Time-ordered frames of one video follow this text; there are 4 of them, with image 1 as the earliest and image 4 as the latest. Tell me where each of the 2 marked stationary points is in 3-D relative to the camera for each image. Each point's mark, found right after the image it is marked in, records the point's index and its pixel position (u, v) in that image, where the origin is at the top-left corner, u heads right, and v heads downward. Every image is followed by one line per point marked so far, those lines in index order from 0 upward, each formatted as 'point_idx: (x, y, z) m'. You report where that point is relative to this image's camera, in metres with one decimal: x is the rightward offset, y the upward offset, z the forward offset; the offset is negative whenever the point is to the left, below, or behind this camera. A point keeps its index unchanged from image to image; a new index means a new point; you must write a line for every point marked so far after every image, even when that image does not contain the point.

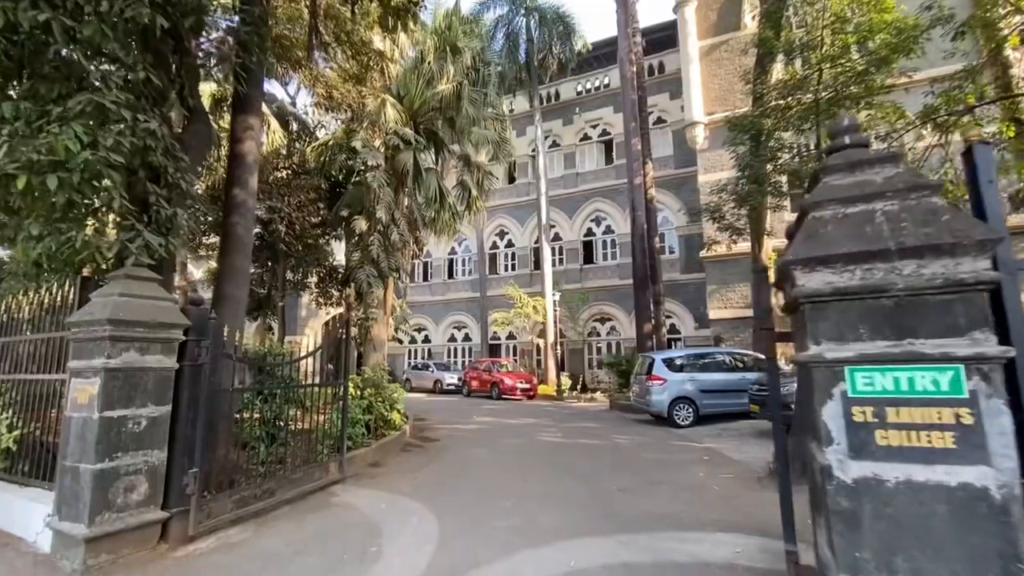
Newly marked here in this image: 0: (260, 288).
0: (-8.6, 0.0, +16.5) m
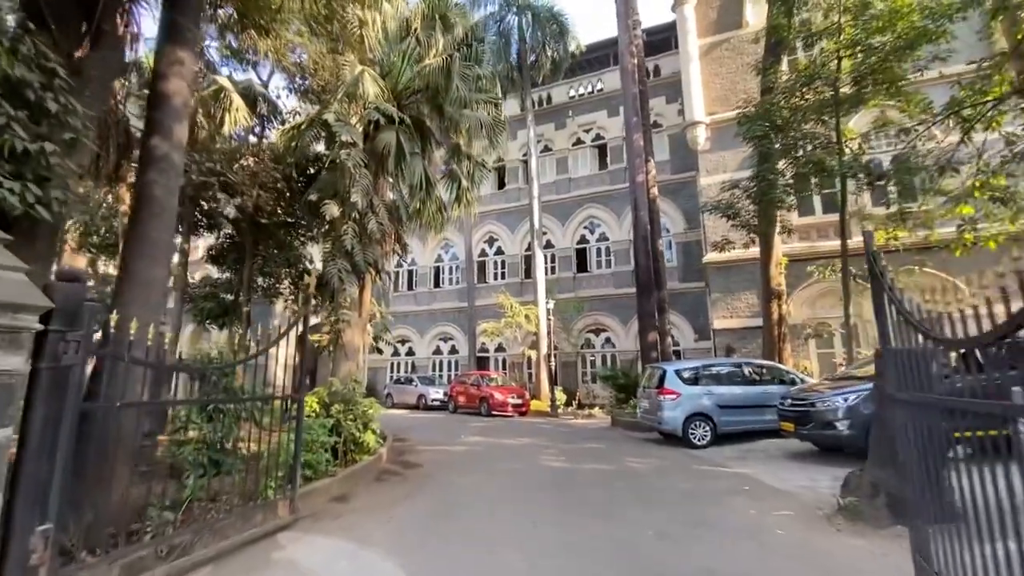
0: (-8.9, -0.2, +14.9) m
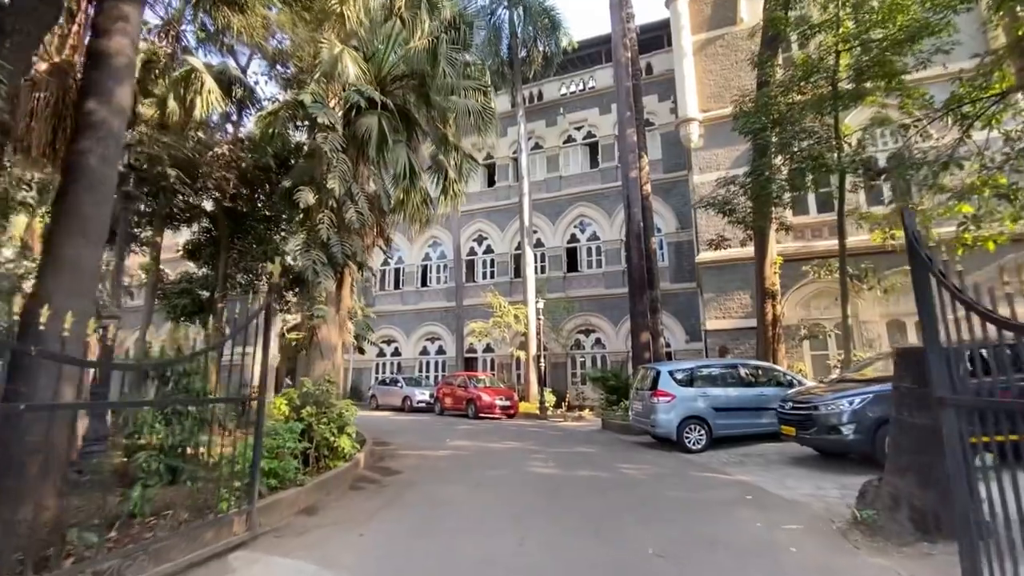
0: (-9.2, 0.0, +14.2) m
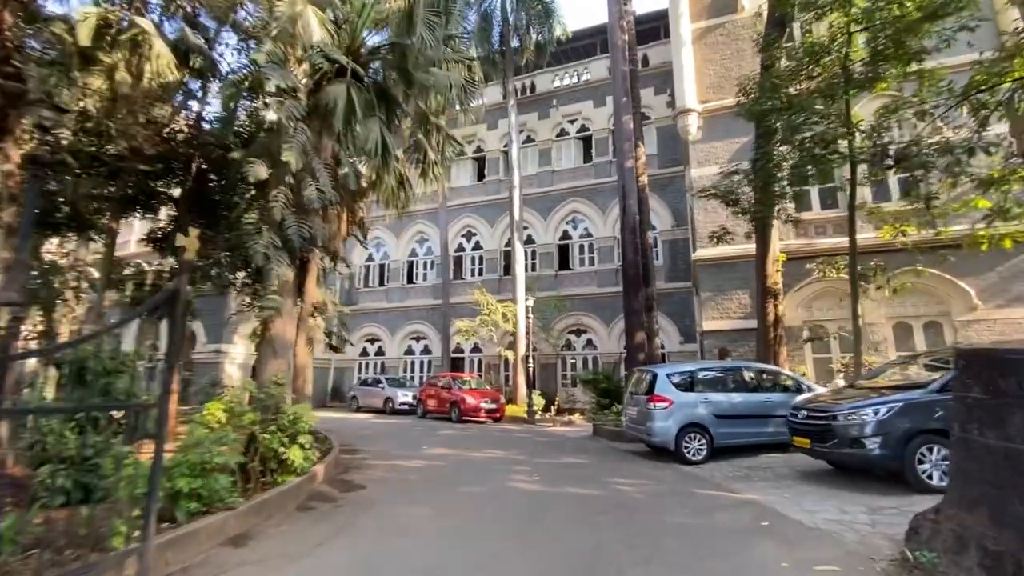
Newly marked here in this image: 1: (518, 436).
0: (-9.6, +0.2, +13.1) m
1: (+0.2, -3.9, +12.7) m
